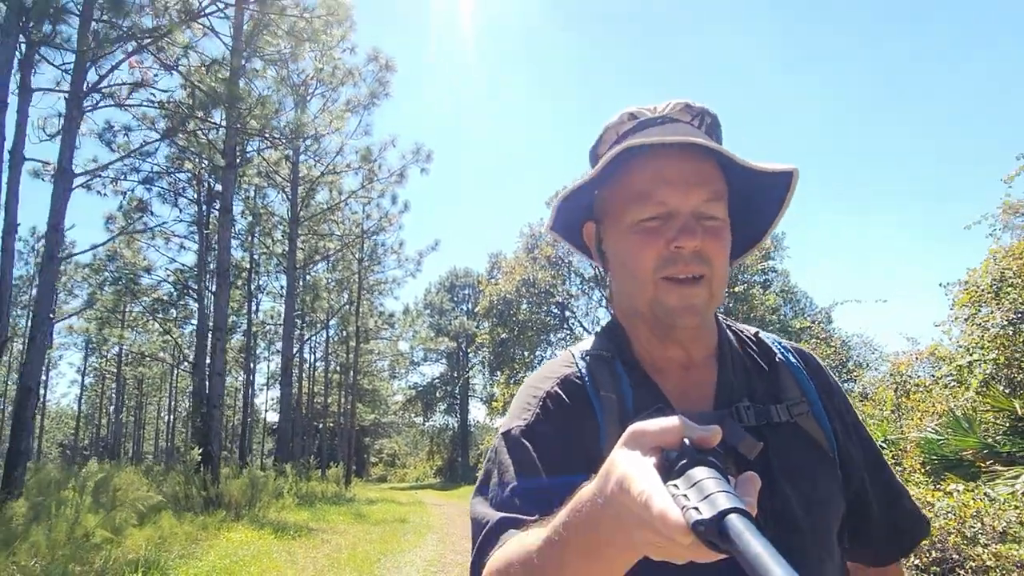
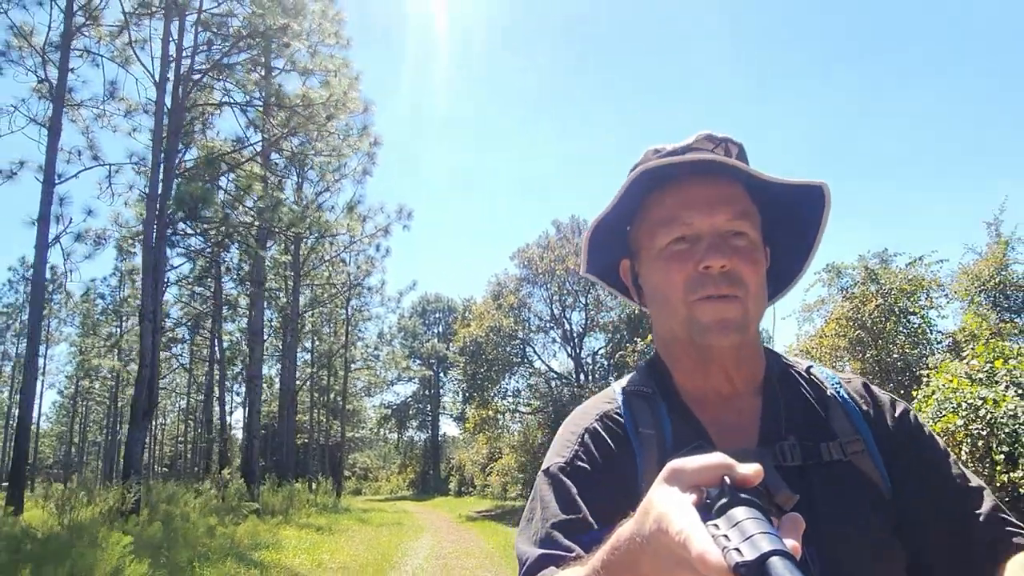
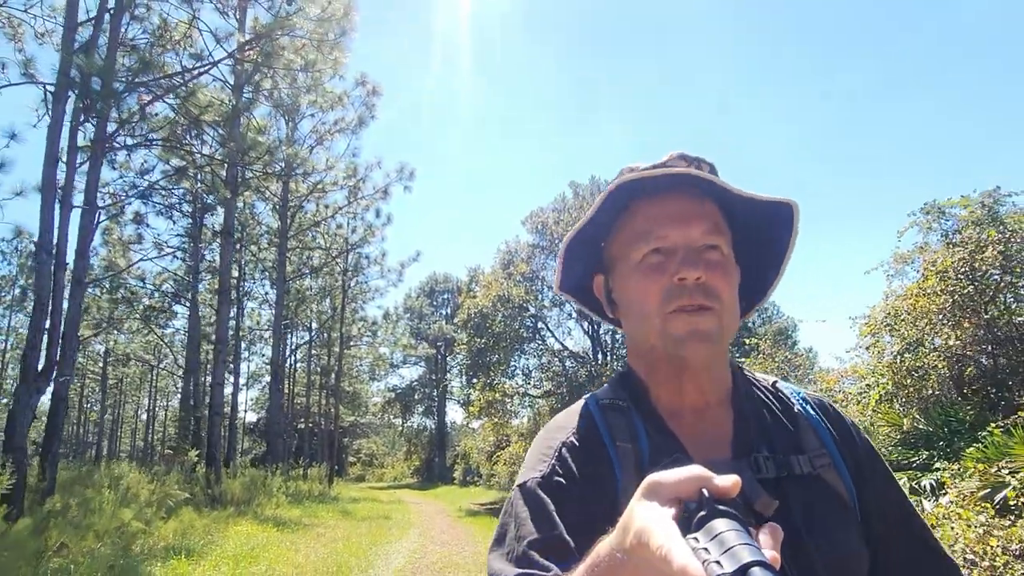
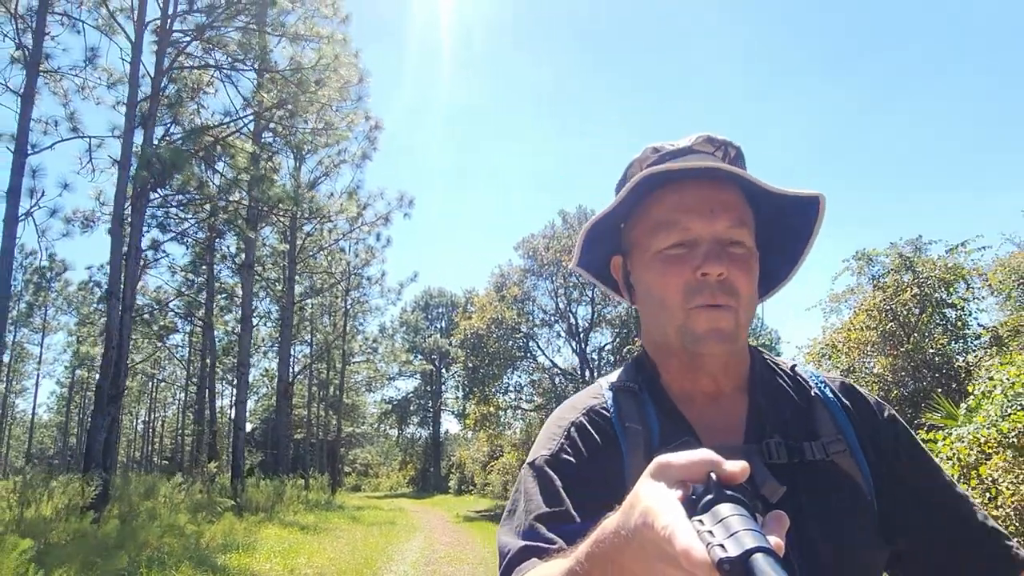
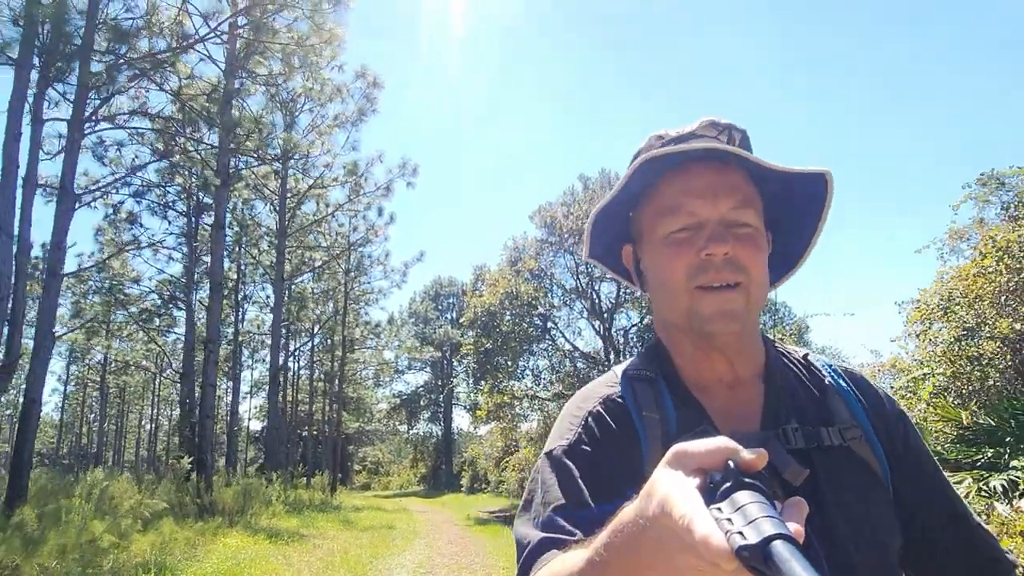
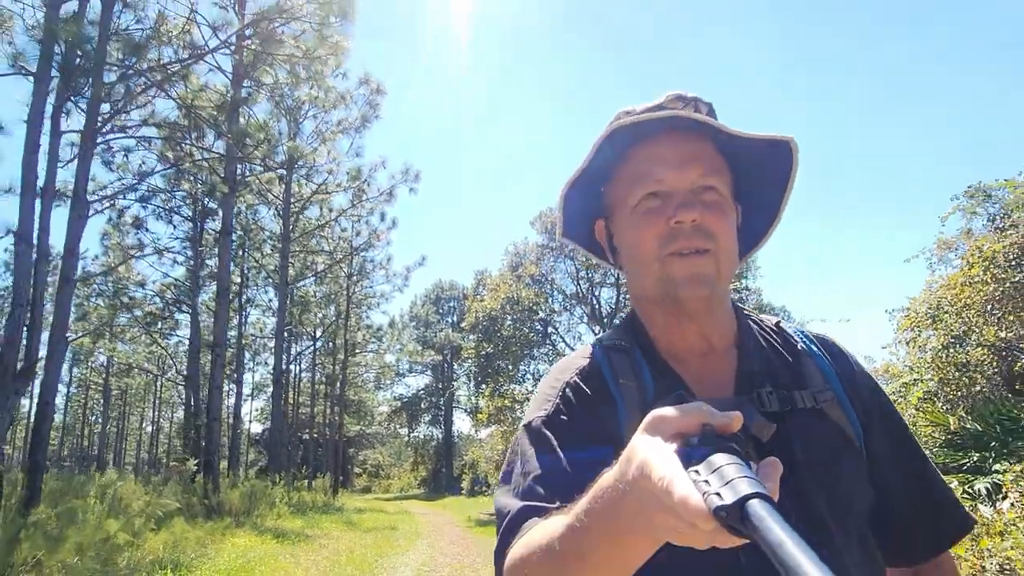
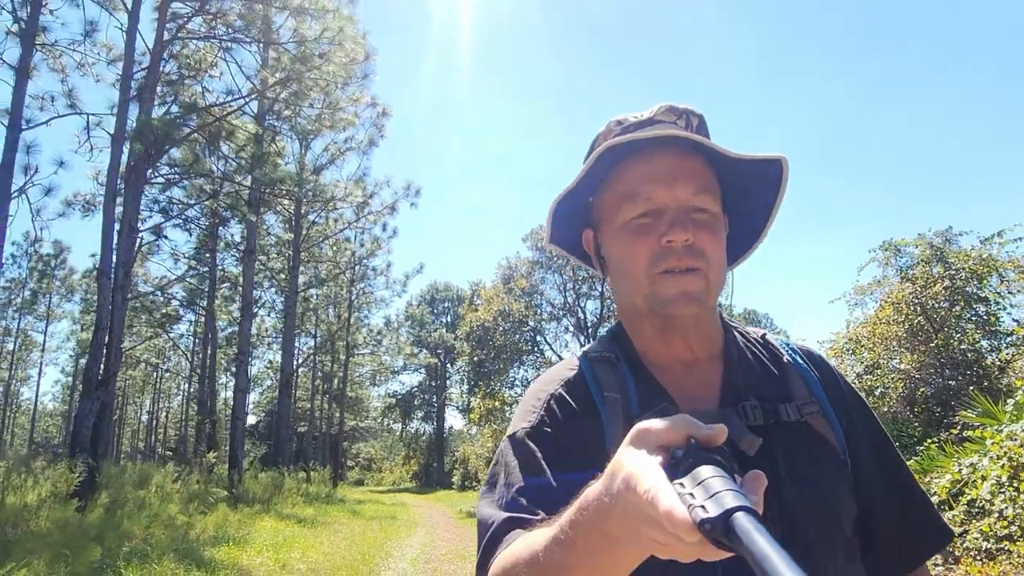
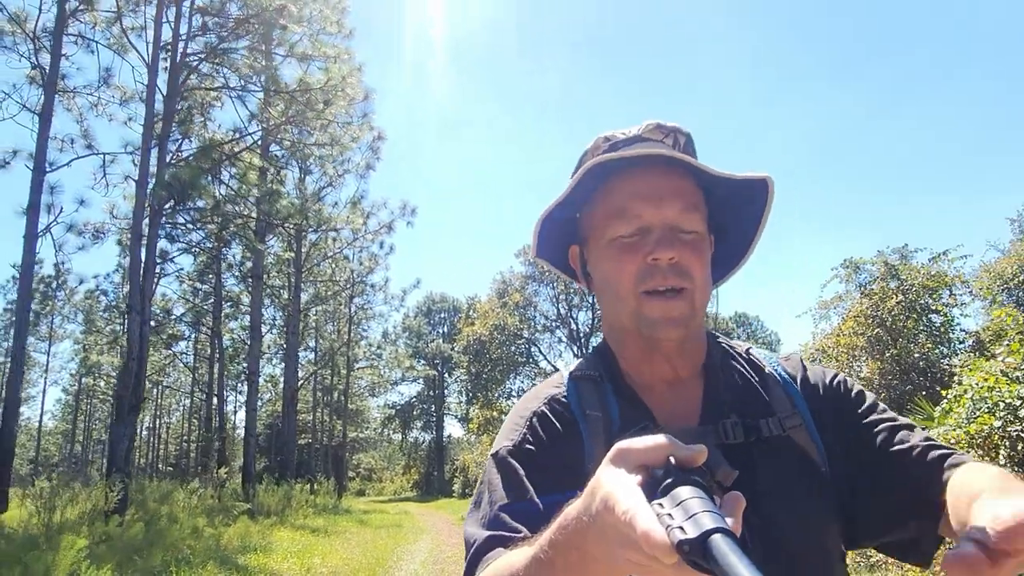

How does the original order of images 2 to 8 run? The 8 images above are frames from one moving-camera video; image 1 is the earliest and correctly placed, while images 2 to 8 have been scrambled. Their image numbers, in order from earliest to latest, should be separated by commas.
5, 6, 3, 7, 4, 8, 2
